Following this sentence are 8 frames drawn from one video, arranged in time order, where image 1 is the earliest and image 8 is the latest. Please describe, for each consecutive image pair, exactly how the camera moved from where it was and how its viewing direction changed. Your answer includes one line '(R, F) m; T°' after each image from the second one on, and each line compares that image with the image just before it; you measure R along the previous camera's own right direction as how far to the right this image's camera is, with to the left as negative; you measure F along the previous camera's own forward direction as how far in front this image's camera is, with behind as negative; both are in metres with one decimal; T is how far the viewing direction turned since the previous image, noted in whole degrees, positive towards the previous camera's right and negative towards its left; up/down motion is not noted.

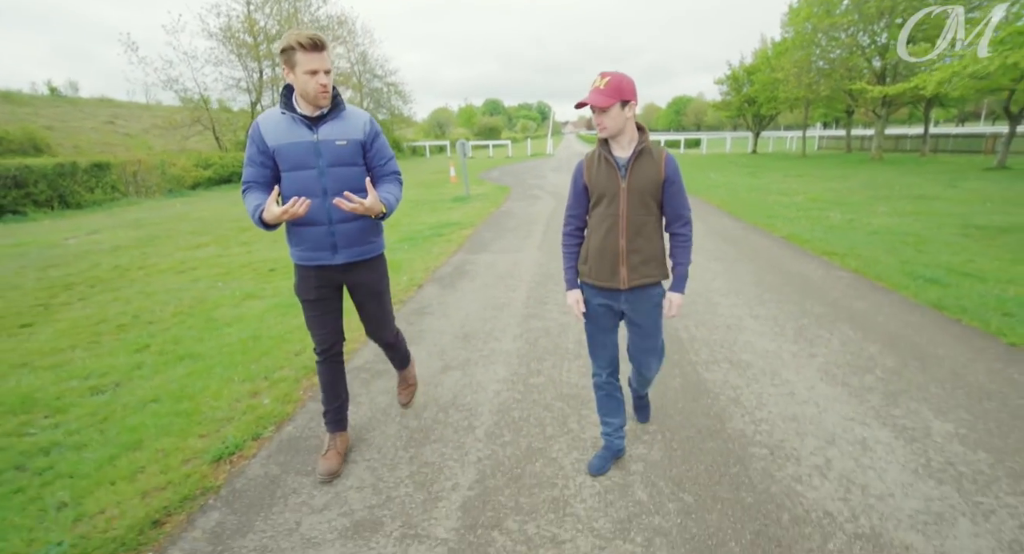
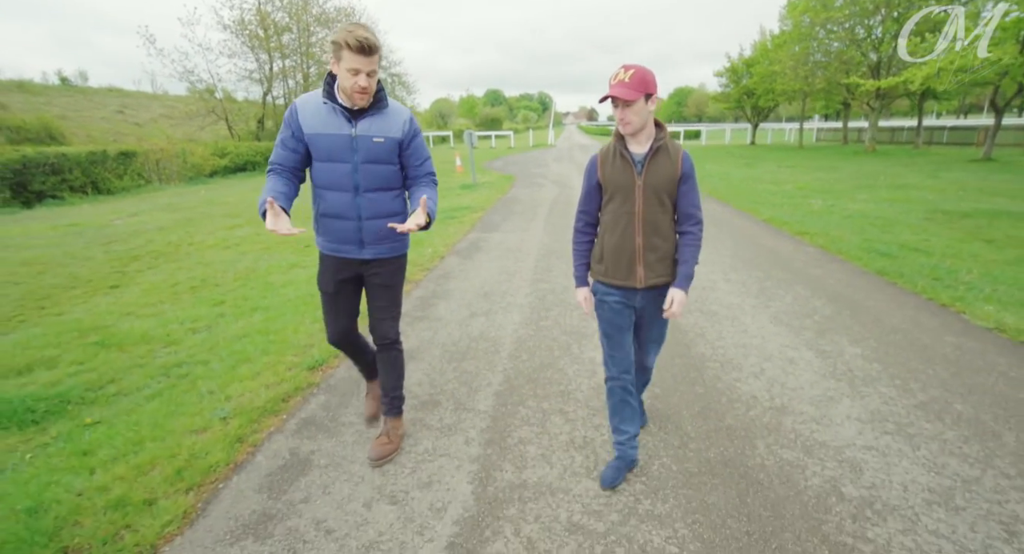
(-0.1, -1.0) m; 0°
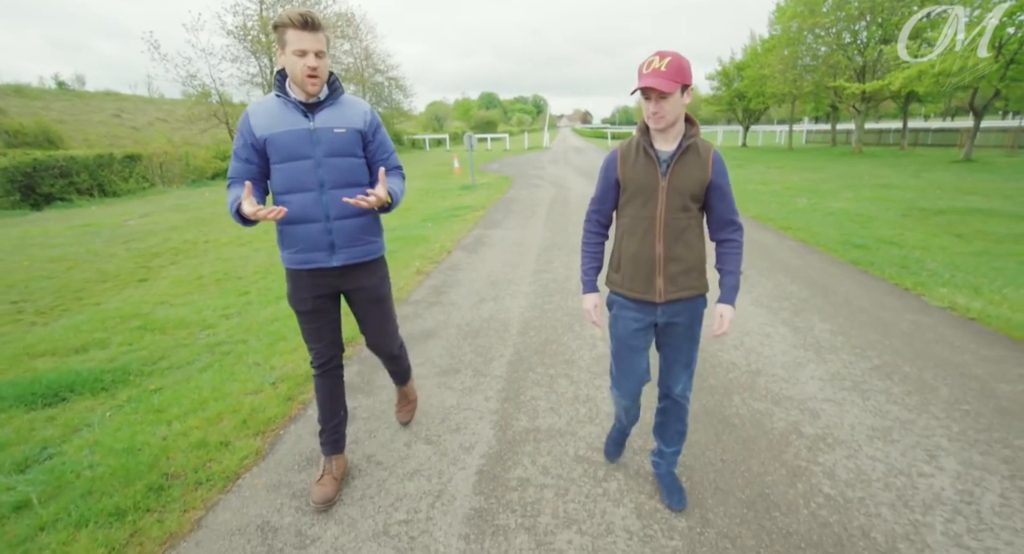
(-0.1, -0.5) m; +1°
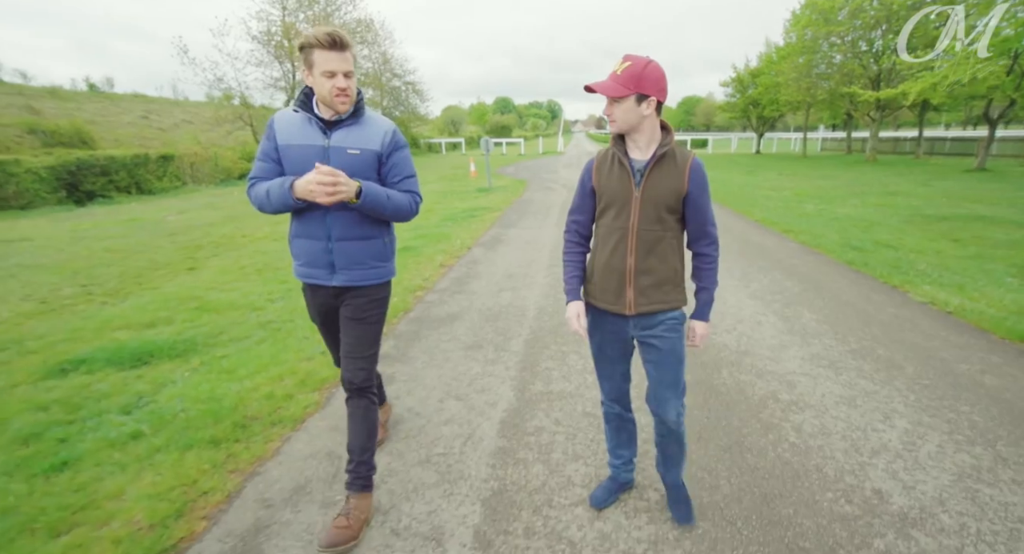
(-0.1, -0.5) m; -1°
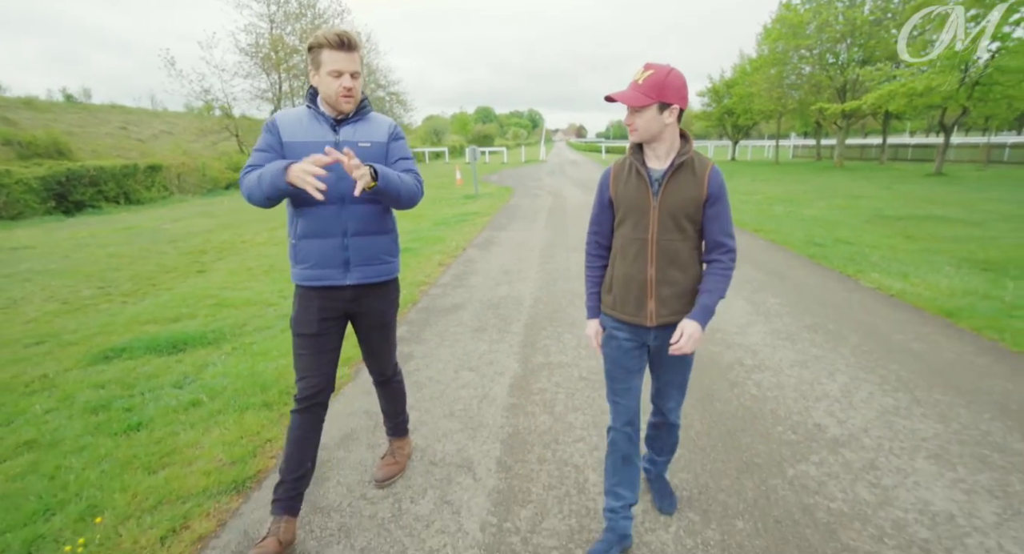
(-0.2, -0.6) m; +2°
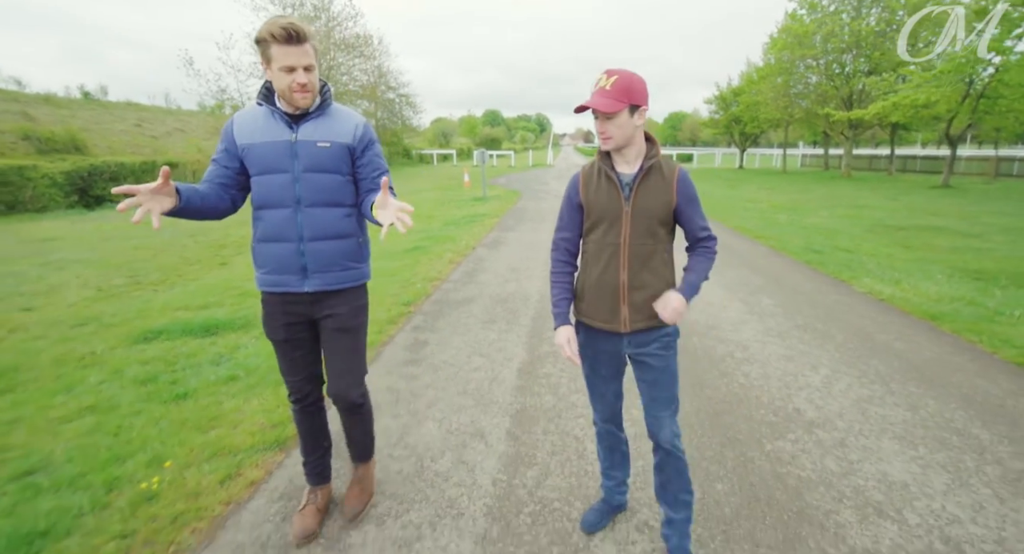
(0.0, -0.4) m; -1°
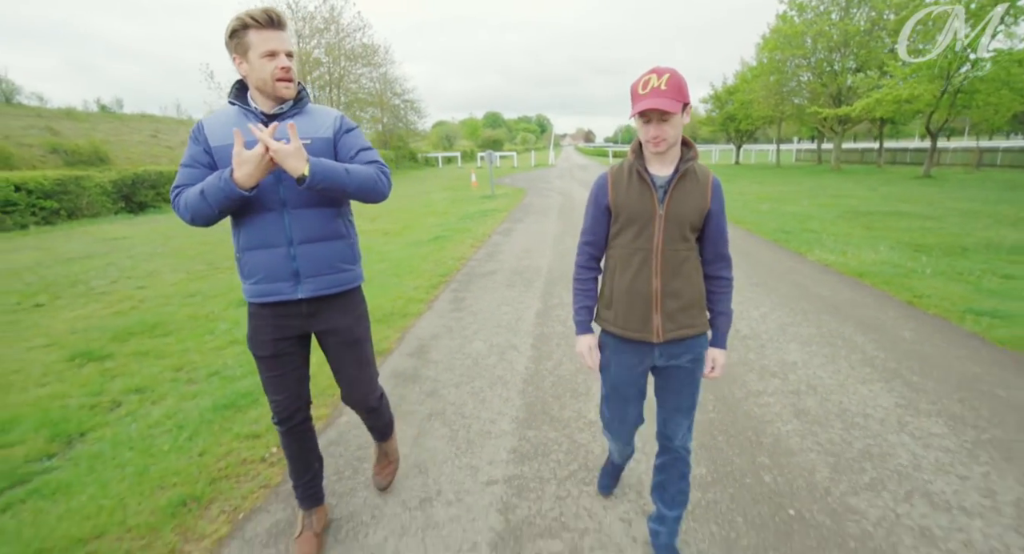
(-0.2, -1.4) m; 0°
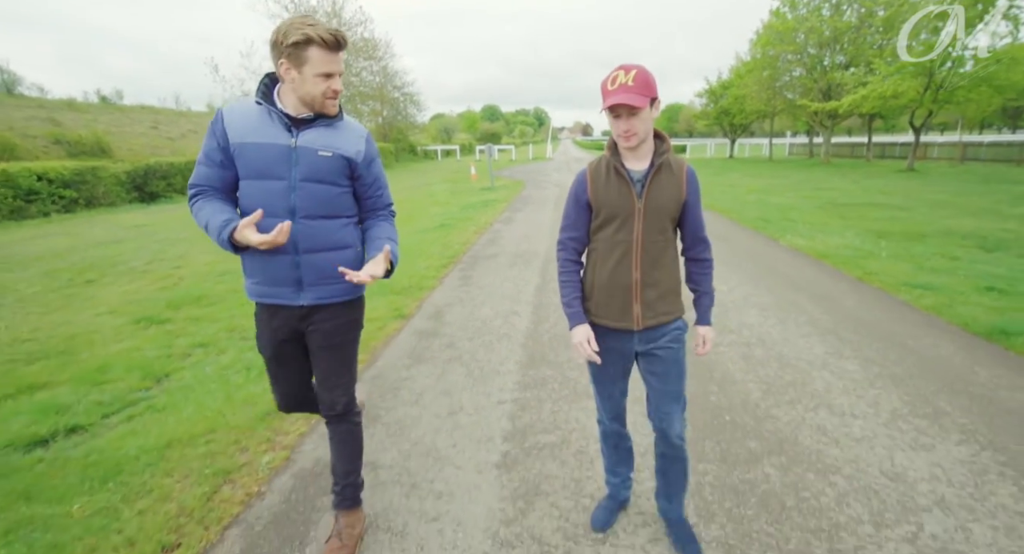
(-0.1, -0.8) m; 0°
